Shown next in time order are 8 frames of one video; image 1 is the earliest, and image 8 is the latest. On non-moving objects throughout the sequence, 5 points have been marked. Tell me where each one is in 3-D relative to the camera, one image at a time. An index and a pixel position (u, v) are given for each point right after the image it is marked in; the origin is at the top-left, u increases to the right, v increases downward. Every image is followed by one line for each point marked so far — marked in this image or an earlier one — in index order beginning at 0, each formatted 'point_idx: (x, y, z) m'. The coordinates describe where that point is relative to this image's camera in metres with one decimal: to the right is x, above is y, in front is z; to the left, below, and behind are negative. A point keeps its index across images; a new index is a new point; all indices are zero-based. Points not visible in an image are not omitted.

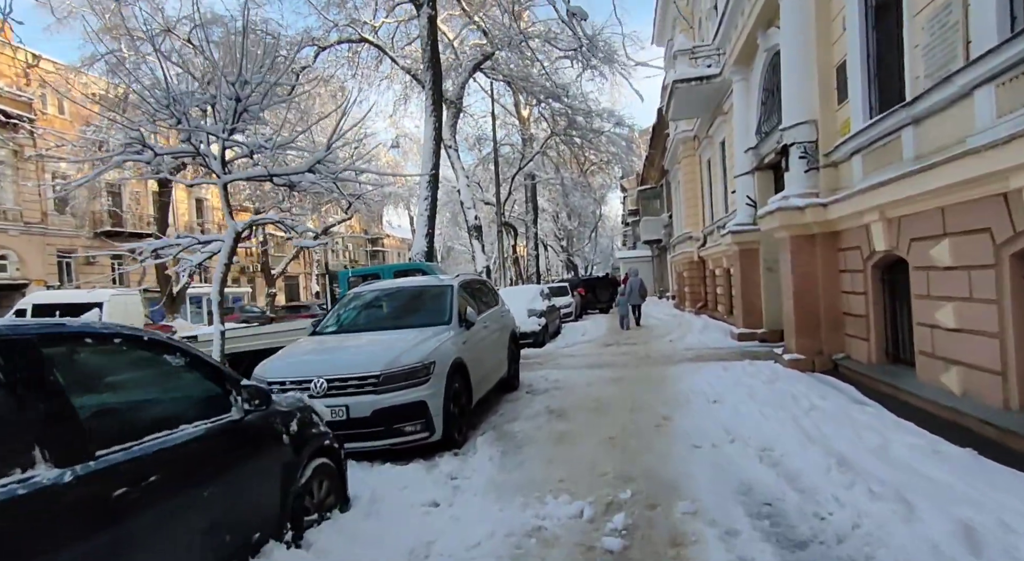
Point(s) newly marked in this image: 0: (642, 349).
0: (+2.6, -1.4, +11.2) m
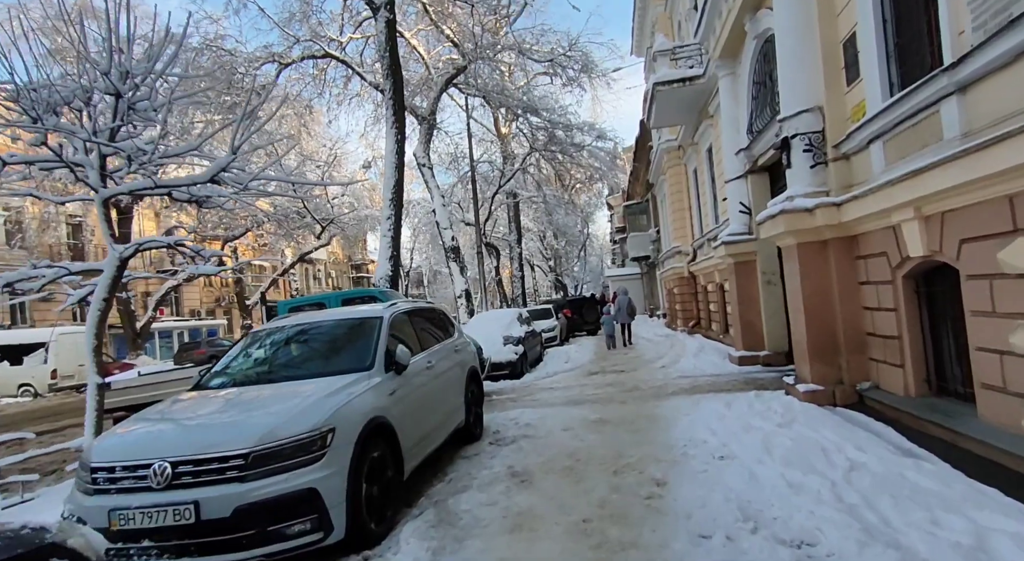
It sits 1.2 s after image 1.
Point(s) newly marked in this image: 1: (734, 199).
0: (+2.1, -1.8, +9.9) m
1: (+4.0, +1.5, +10.1) m
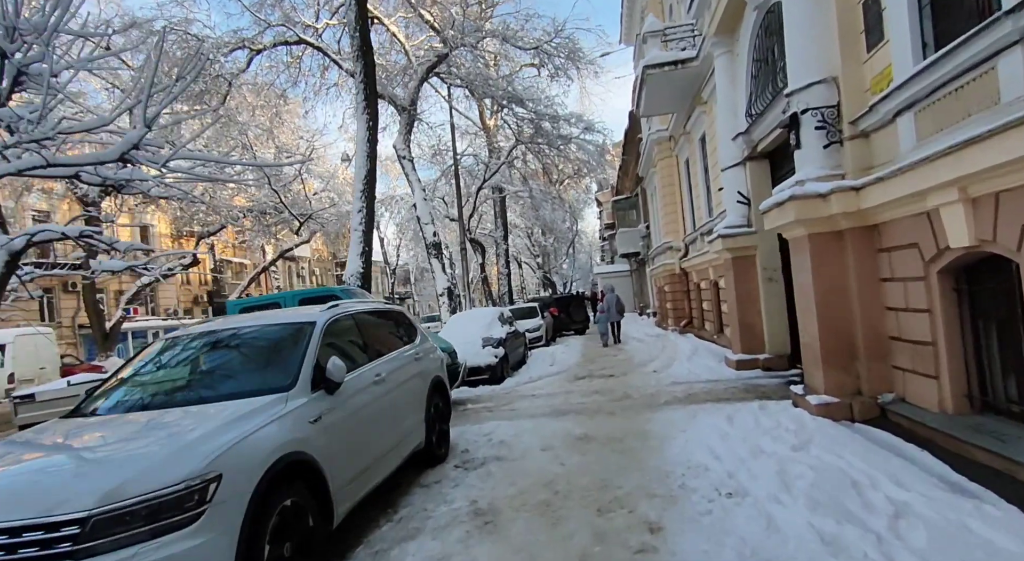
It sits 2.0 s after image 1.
0: (+1.7, -1.7, +9.1) m
1: (+3.7, +1.5, +9.3) m
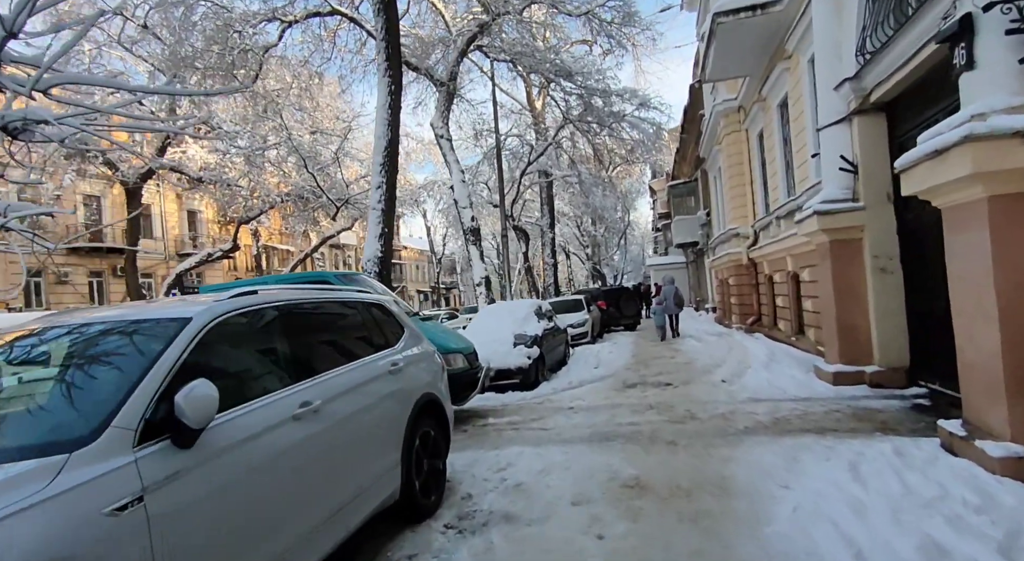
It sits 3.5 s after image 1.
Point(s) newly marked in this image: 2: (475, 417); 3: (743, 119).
0: (+2.2, -1.6, +7.2) m
1: (+4.2, +1.7, +7.3) m
2: (-0.5, -1.8, +7.2) m
3: (+6.3, +4.4, +15.2) m
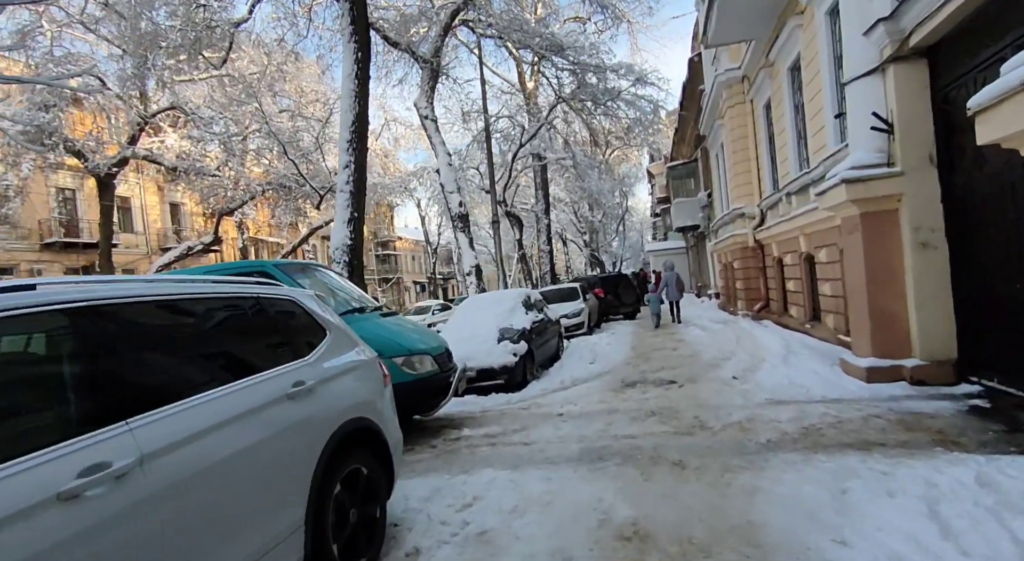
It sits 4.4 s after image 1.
0: (+1.9, -1.4, +6.2) m
1: (+3.9, +1.9, +6.2) m
2: (-0.7, -1.6, +6.1) m
3: (+6.0, +4.9, +14.1) m
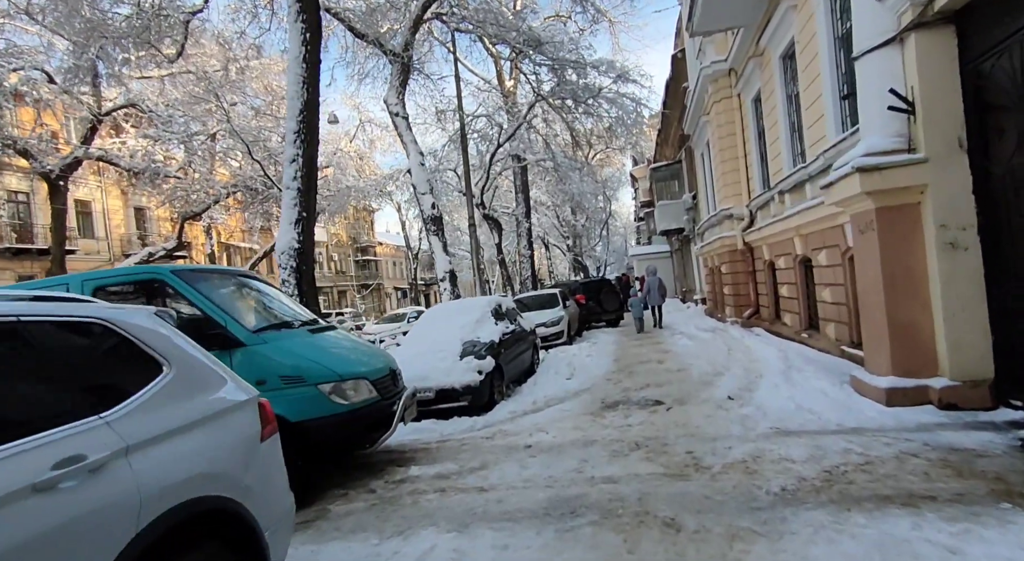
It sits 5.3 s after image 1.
0: (+1.5, -1.4, +5.3) m
1: (+3.5, +1.8, +5.3) m
2: (-1.1, -1.7, +5.1) m
3: (+5.3, +4.7, +13.3) m
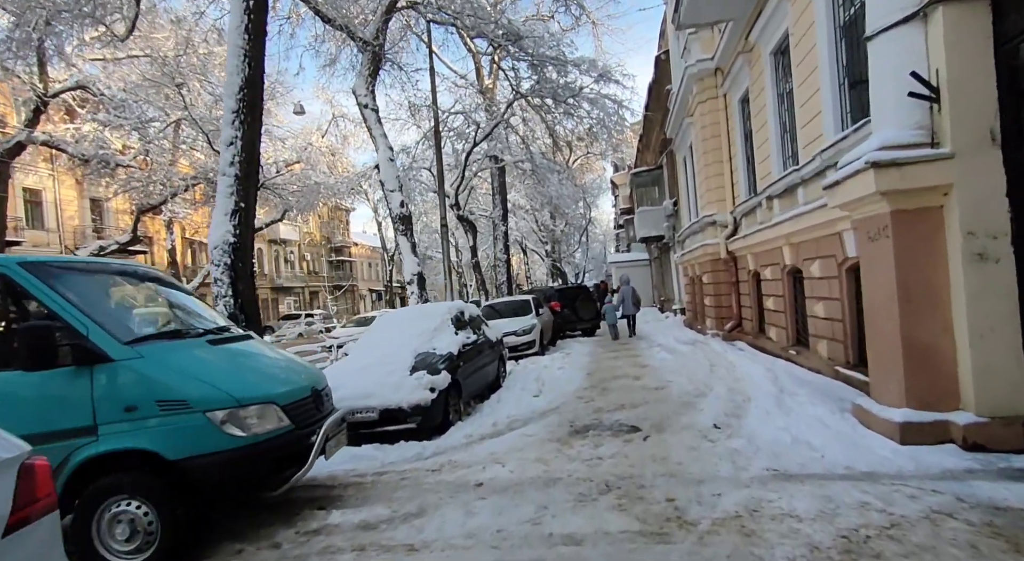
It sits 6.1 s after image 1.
0: (+1.1, -1.5, +4.4) m
1: (+3.1, +1.7, +4.6) m
2: (-1.5, -1.7, +4.2) m
3: (+4.8, +4.5, +12.7) m
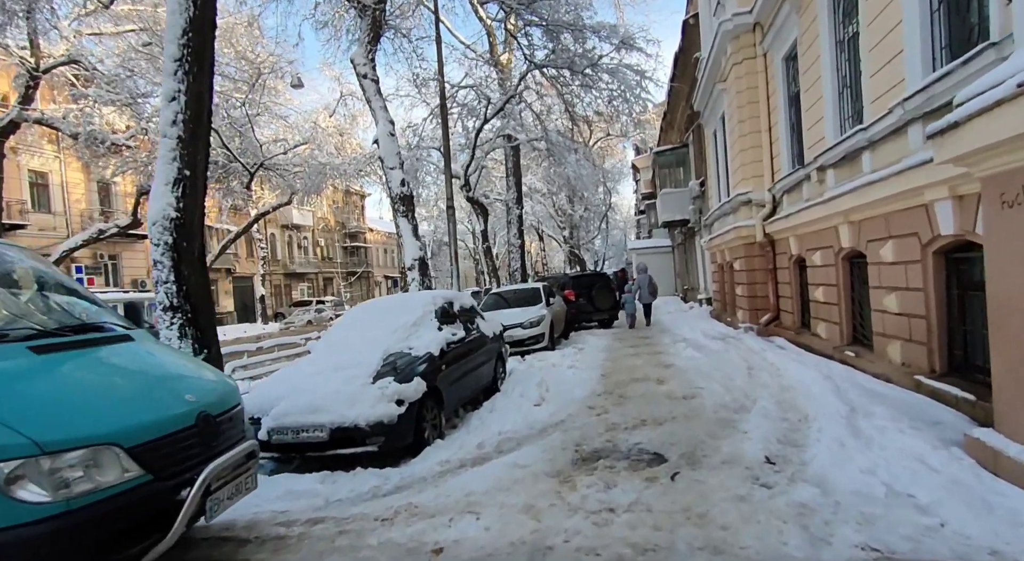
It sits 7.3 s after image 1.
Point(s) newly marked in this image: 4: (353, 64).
0: (+1.0, -1.4, +3.1) m
1: (+3.0, +1.8, +3.1) m
2: (-1.7, -1.6, +2.9) m
3: (+4.9, +4.8, +11.0) m
4: (-4.5, +6.2, +15.8) m
